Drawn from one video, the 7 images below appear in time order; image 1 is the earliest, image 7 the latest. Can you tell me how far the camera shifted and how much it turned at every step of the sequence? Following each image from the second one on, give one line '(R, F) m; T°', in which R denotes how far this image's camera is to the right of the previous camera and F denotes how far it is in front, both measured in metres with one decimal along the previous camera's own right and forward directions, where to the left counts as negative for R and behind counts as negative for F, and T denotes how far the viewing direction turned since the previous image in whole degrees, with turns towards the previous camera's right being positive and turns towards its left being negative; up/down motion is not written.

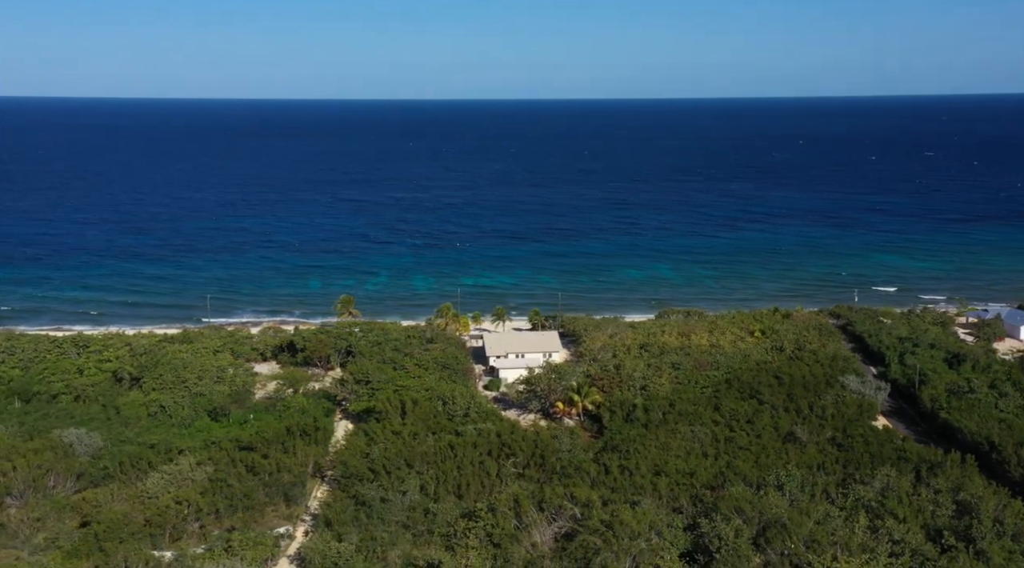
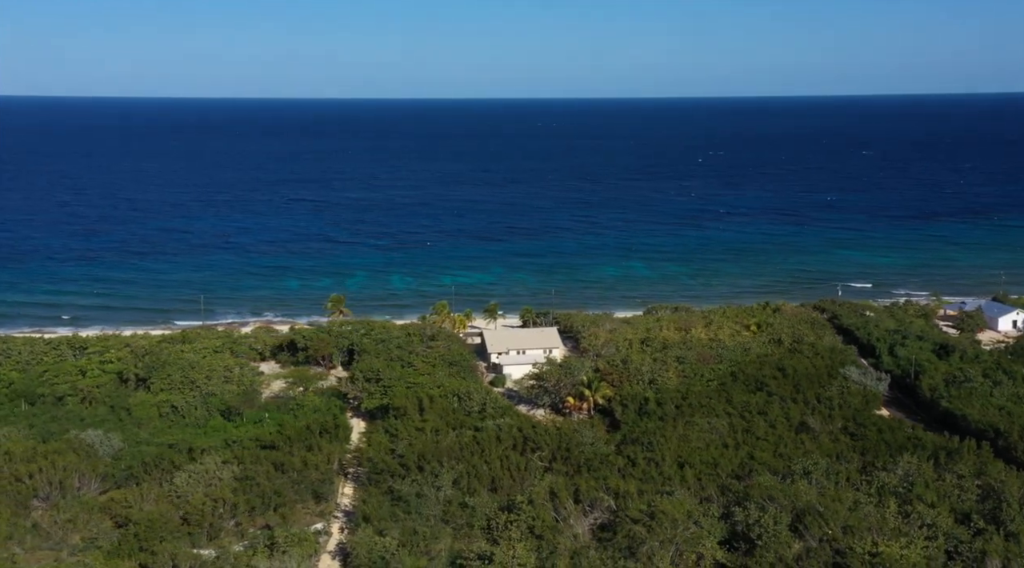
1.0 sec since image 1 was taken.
(-2.5, -0.2) m; +3°
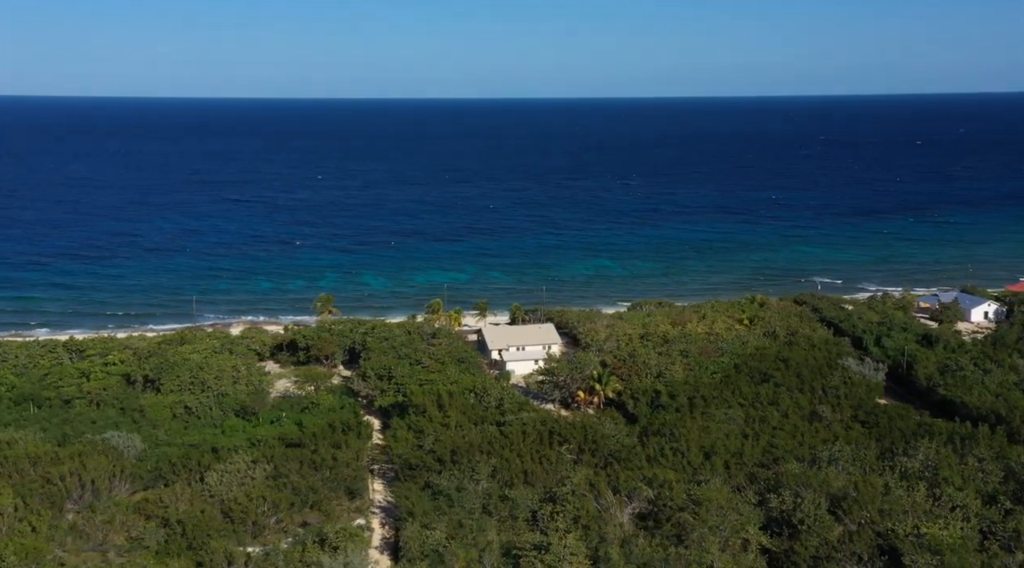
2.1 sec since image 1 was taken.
(-2.9, -0.2) m; +3°
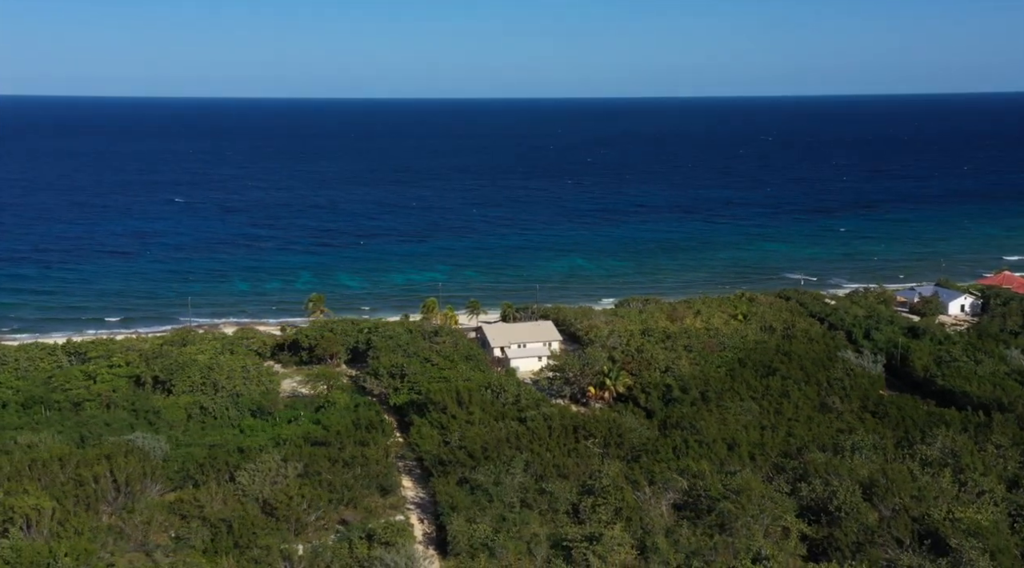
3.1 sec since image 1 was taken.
(-2.6, -0.2) m; +3°
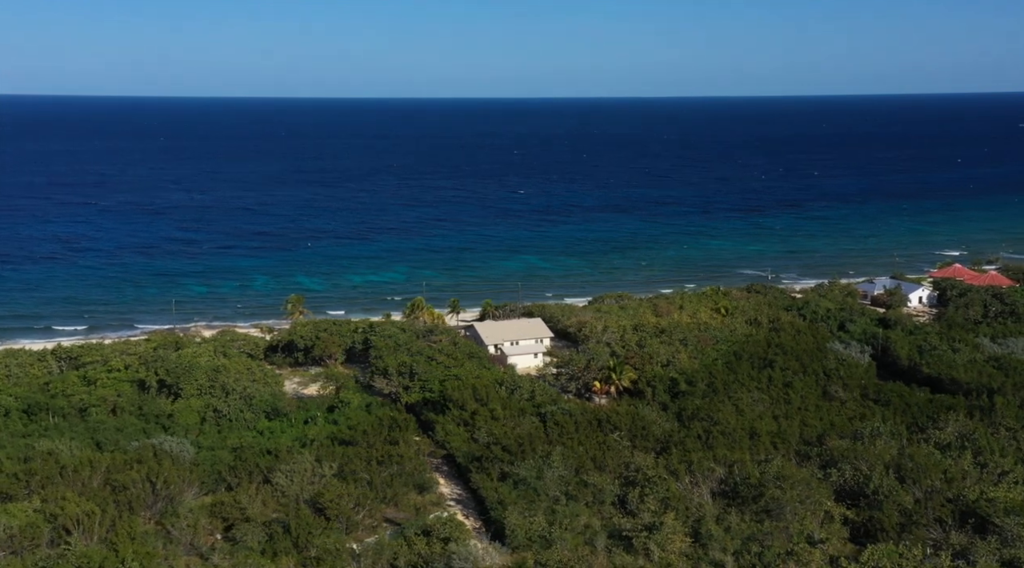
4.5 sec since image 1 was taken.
(-3.7, -0.1) m; +4°
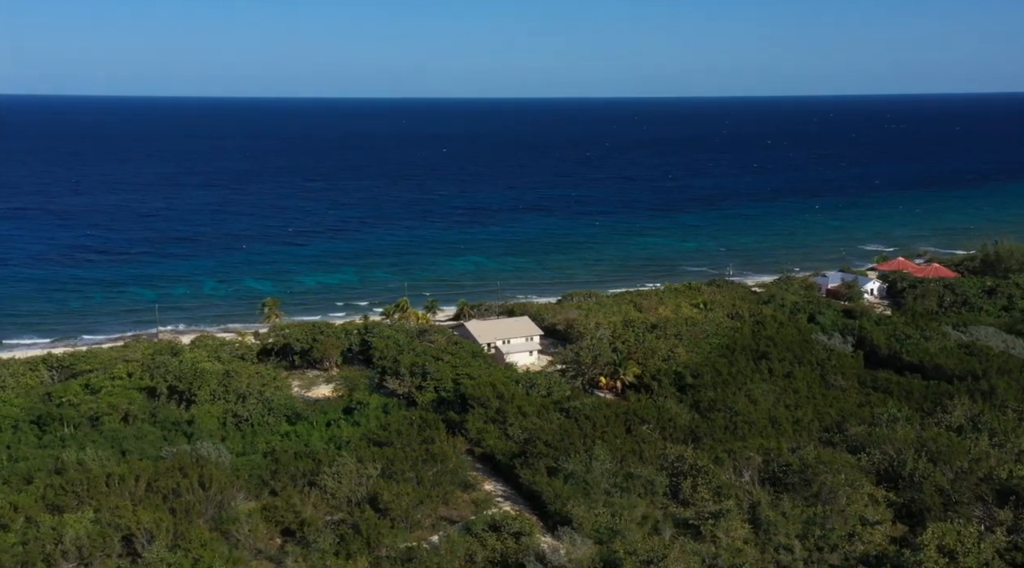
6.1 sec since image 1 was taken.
(-4.4, -0.1) m; +5°
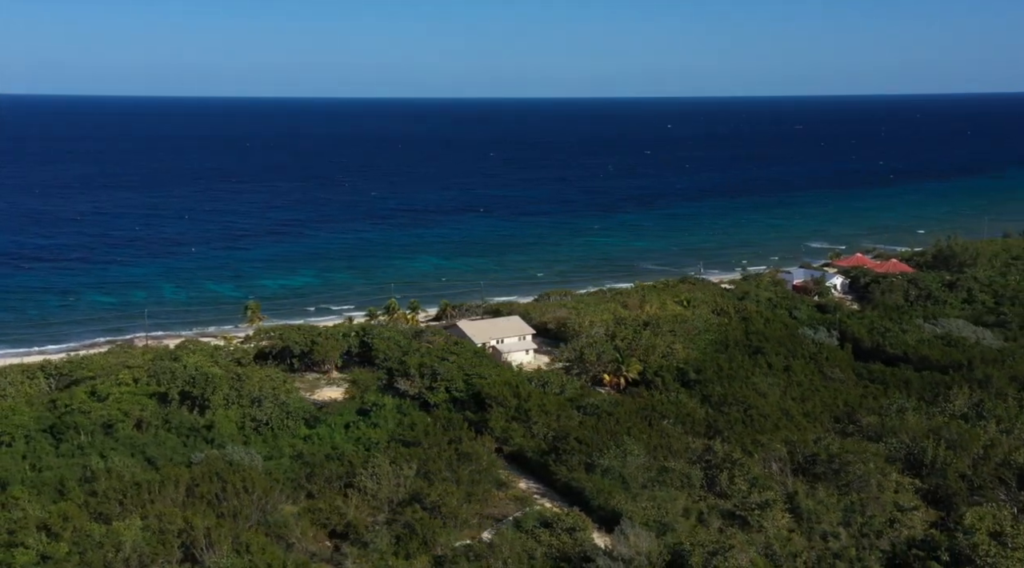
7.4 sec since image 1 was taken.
(-3.4, -0.2) m; +4°
